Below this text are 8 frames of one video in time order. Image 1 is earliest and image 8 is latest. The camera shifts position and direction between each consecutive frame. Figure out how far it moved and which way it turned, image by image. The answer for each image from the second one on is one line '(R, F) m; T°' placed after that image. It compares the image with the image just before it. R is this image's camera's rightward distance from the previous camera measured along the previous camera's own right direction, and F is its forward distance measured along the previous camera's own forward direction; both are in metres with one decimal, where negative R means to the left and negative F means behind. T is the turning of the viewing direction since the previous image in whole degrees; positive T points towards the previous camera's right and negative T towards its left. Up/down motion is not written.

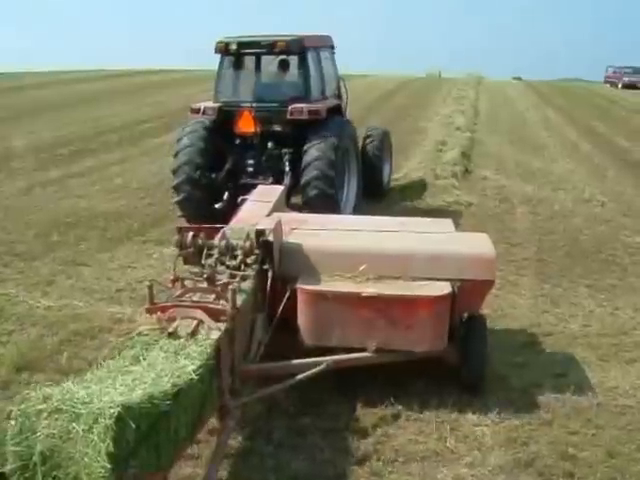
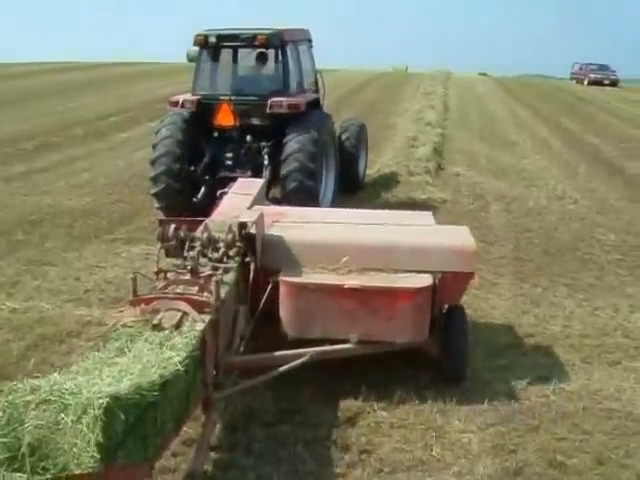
(-0.1, +0.2) m; +2°
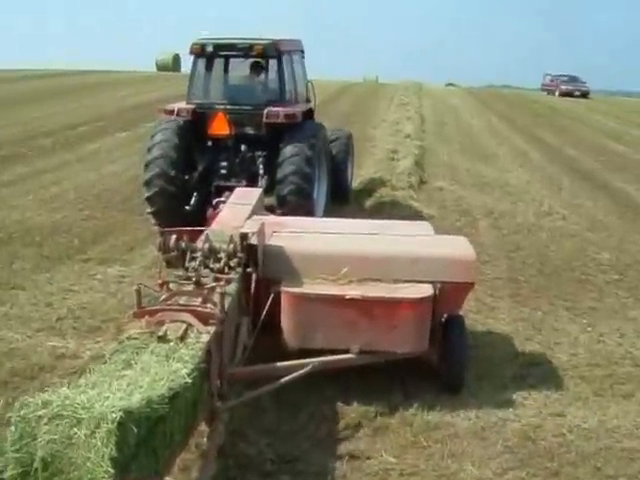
(-0.2, +0.5) m; +2°
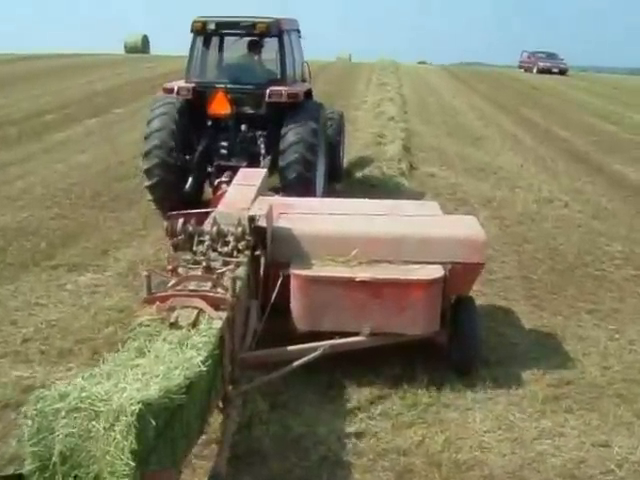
(-0.2, +0.9) m; +2°
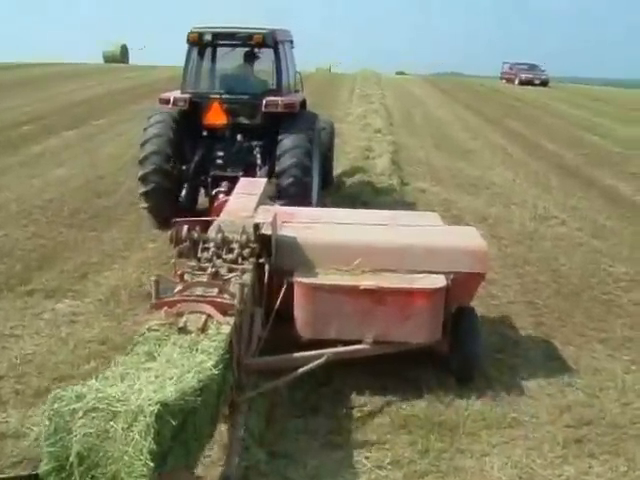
(-0.1, +0.5) m; +1°
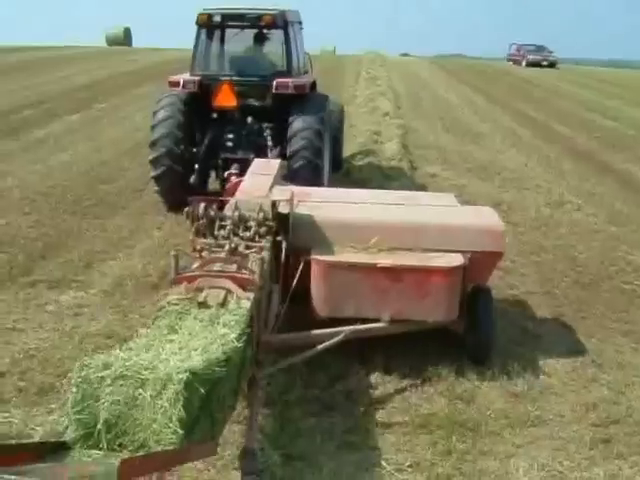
(-0.1, +0.3) m; 0°
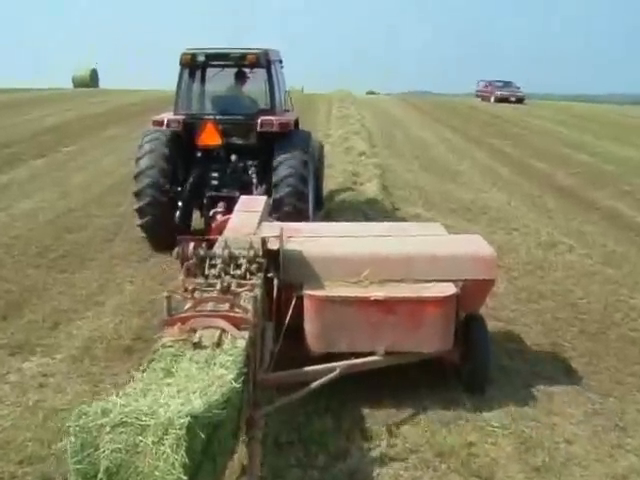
(-0.1, +0.6) m; +2°
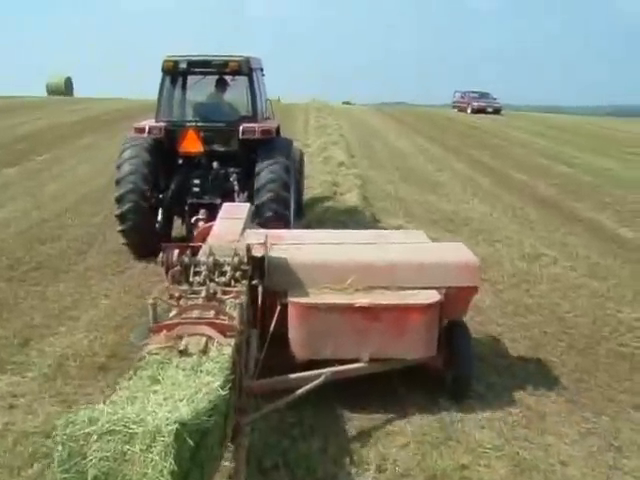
(-0.1, +0.2) m; +1°
